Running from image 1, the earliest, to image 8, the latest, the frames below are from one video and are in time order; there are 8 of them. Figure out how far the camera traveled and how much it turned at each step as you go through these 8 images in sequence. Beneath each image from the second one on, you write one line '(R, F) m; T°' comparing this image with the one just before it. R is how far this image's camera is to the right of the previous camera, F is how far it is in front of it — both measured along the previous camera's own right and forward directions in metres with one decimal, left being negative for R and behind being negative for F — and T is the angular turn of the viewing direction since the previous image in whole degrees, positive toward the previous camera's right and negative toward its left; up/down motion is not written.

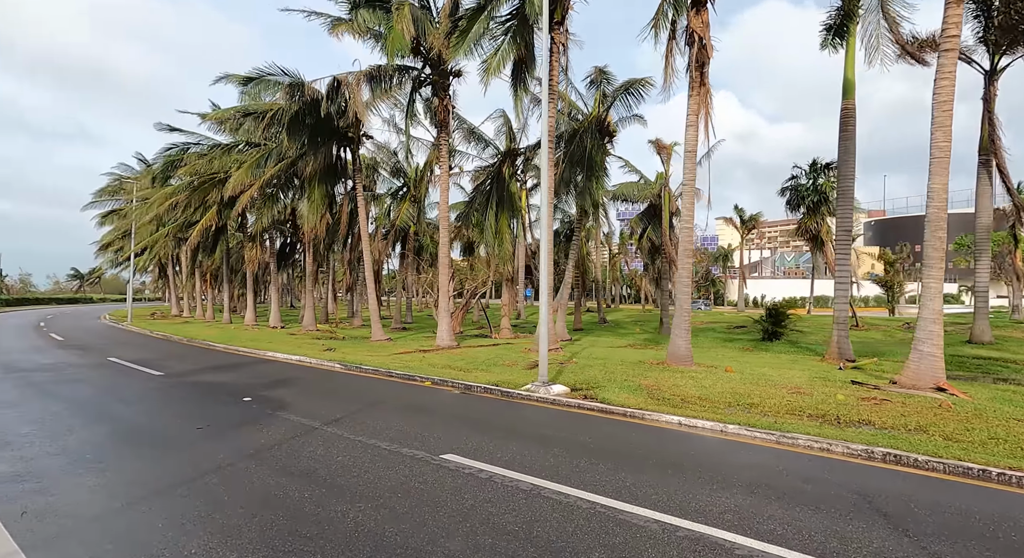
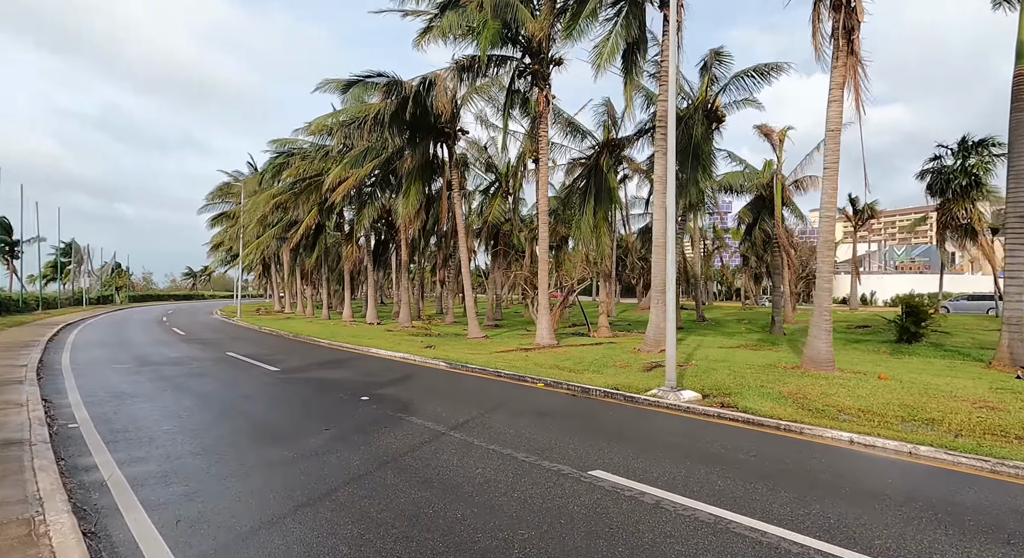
(-0.7, +0.5) m; -8°
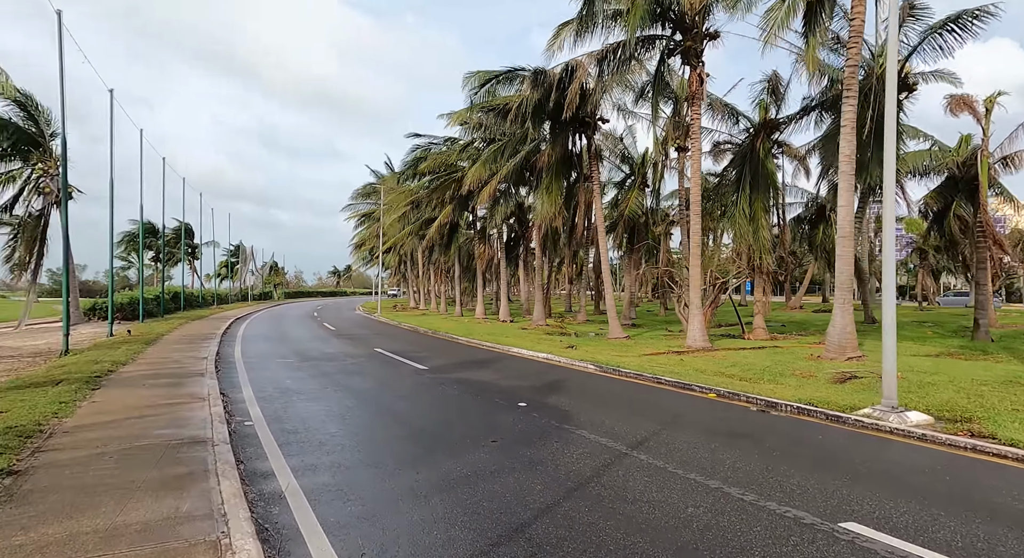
(-0.7, +0.8) m; -12°
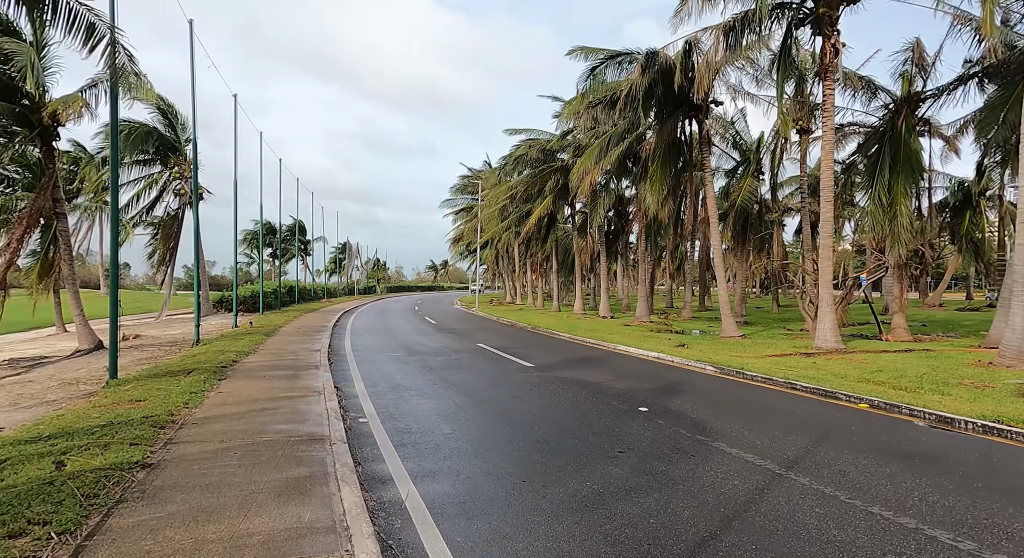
(-0.4, +0.5) m; -9°
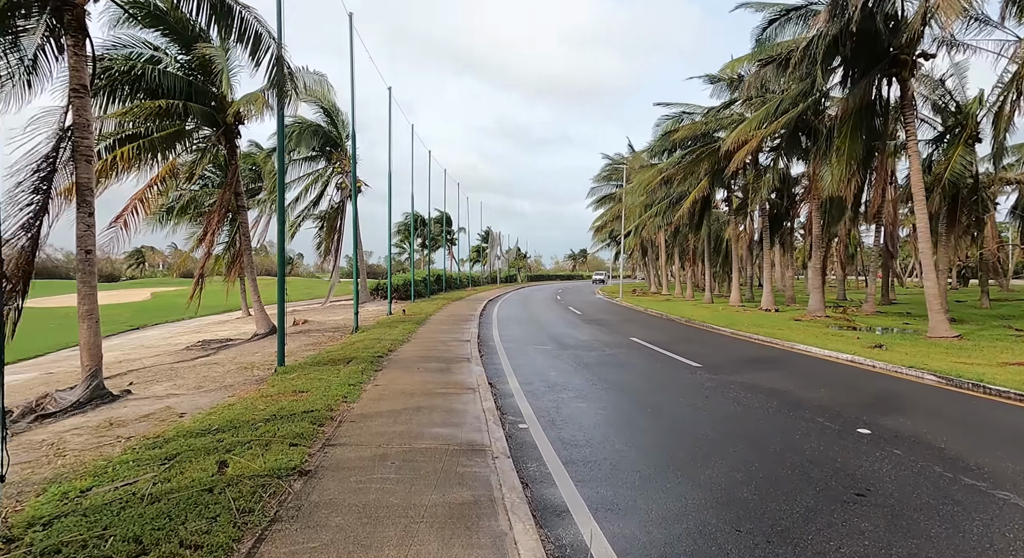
(-0.5, +0.9) m; -14°
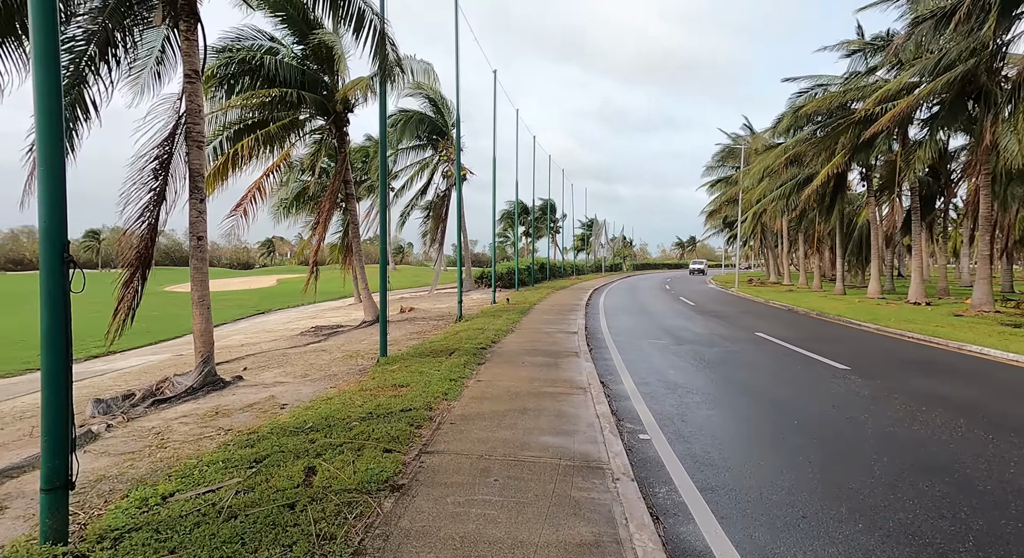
(-0.2, +0.7) m; -10°
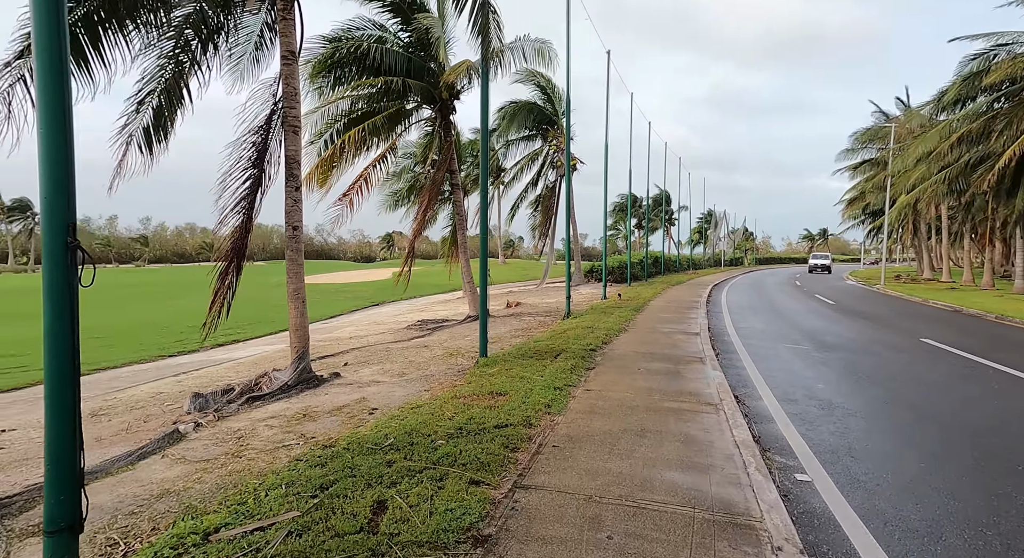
(-0.1, +0.9) m; -11°
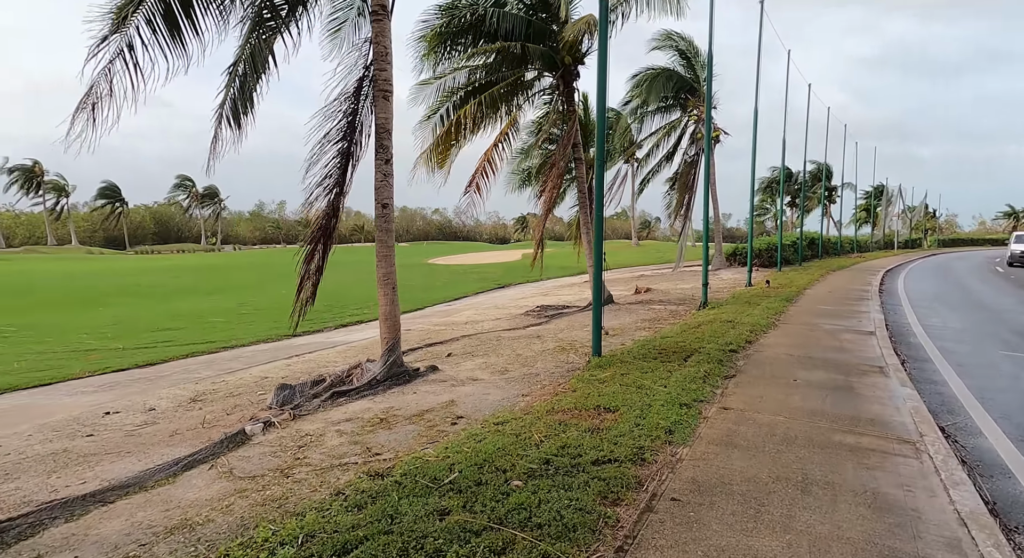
(+0.2, +1.1) m; -13°
